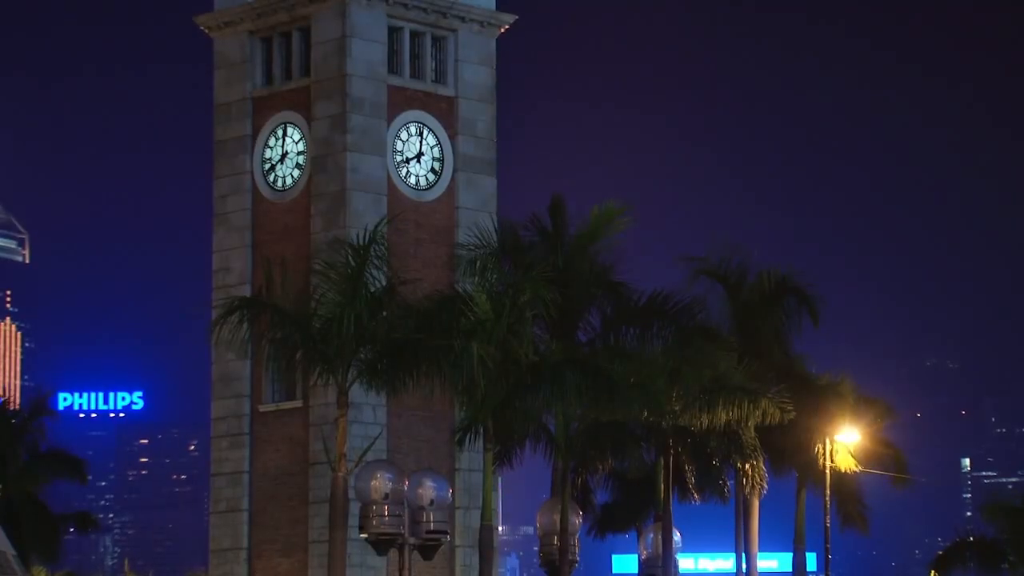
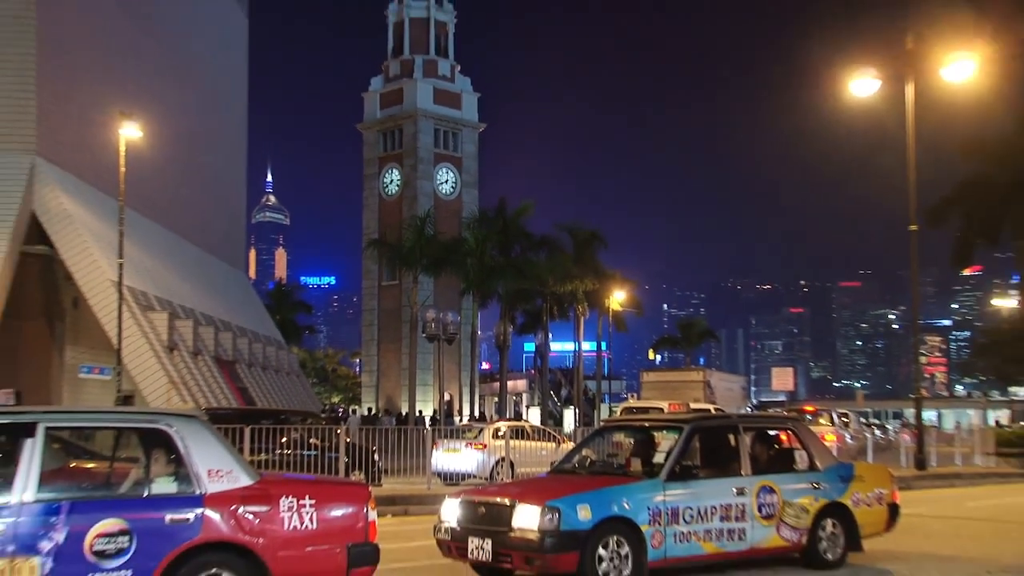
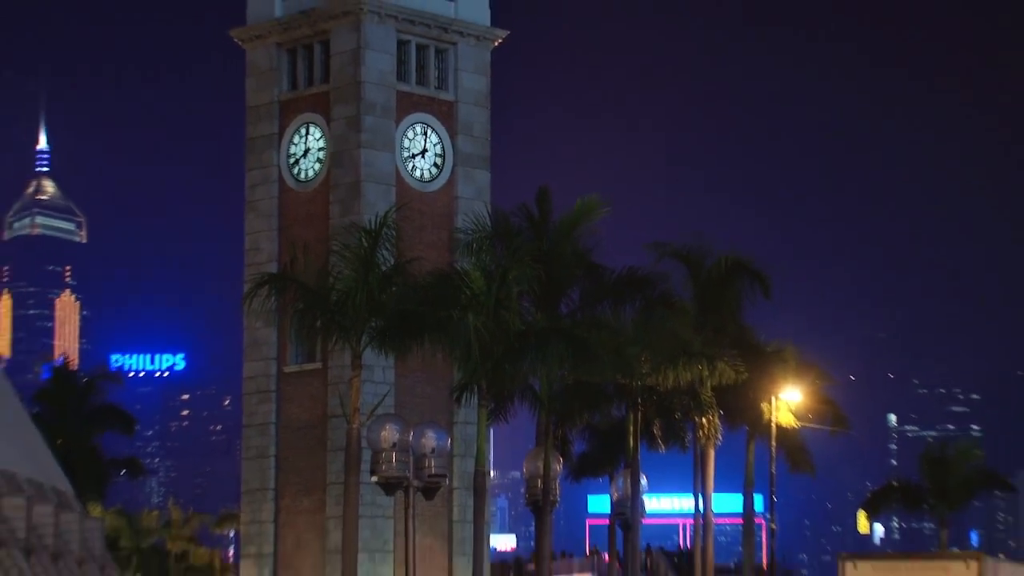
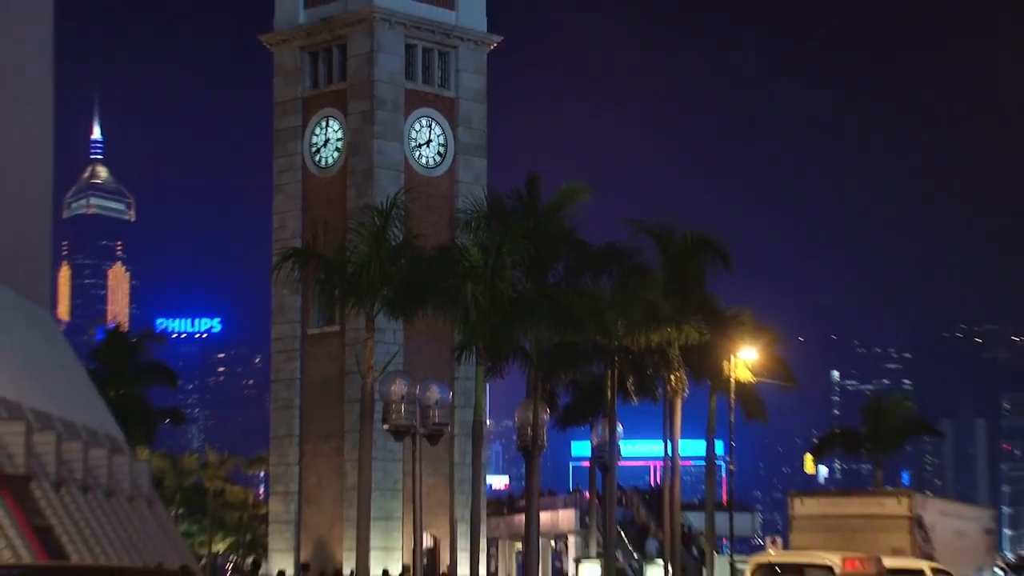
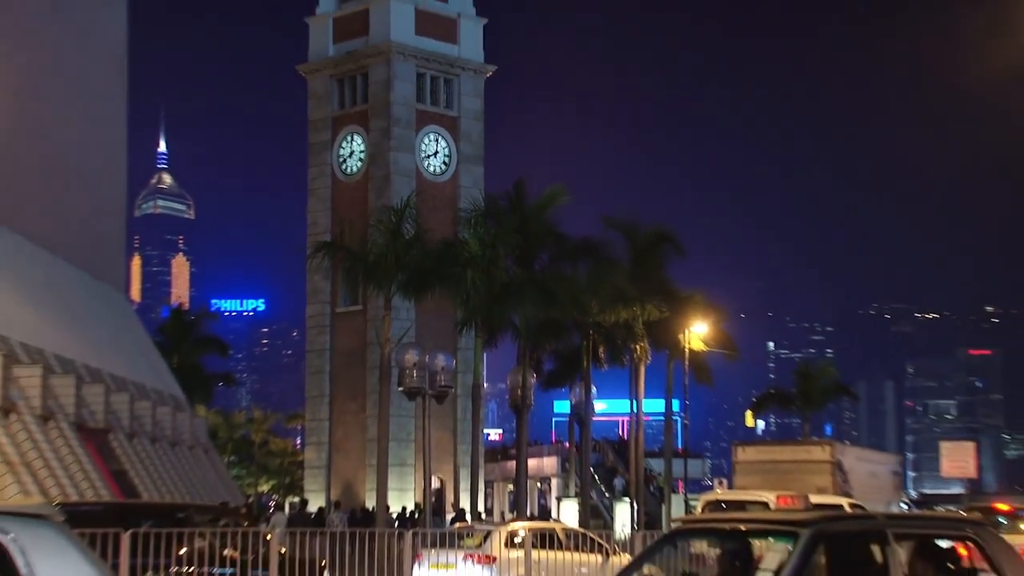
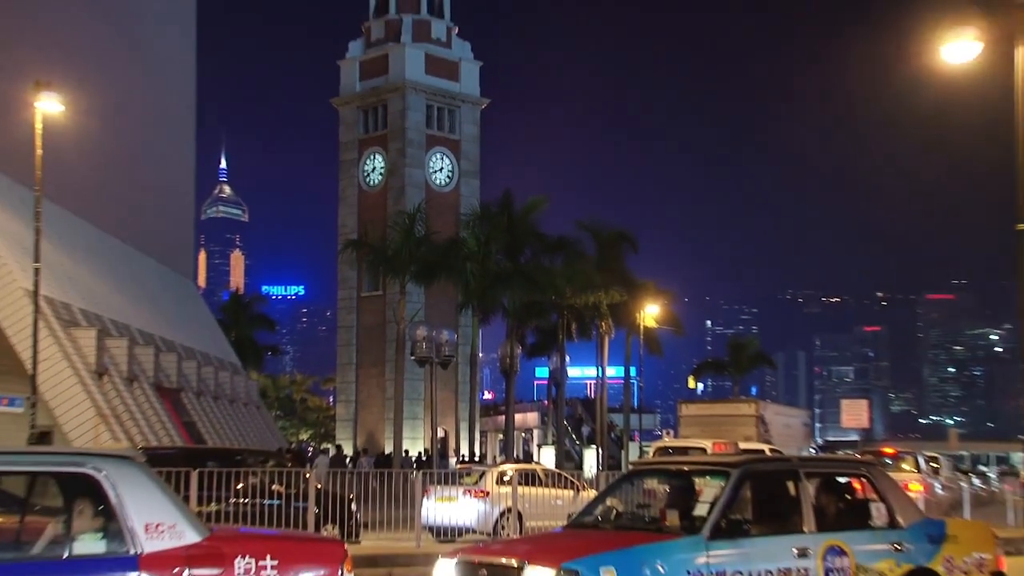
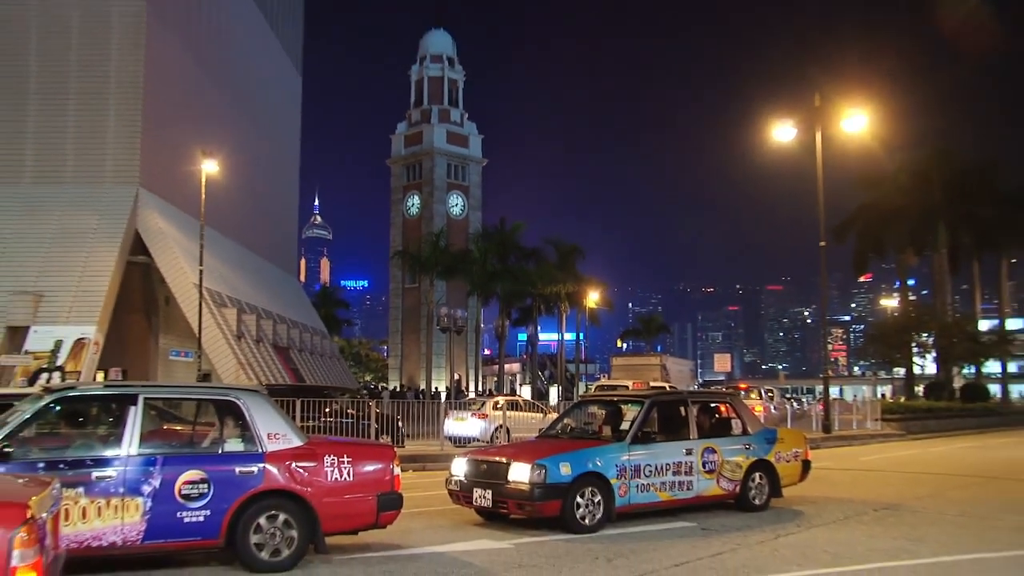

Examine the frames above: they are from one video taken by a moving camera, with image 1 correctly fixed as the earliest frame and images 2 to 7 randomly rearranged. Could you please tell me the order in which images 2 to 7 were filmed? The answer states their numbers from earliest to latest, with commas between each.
3, 4, 5, 6, 2, 7
